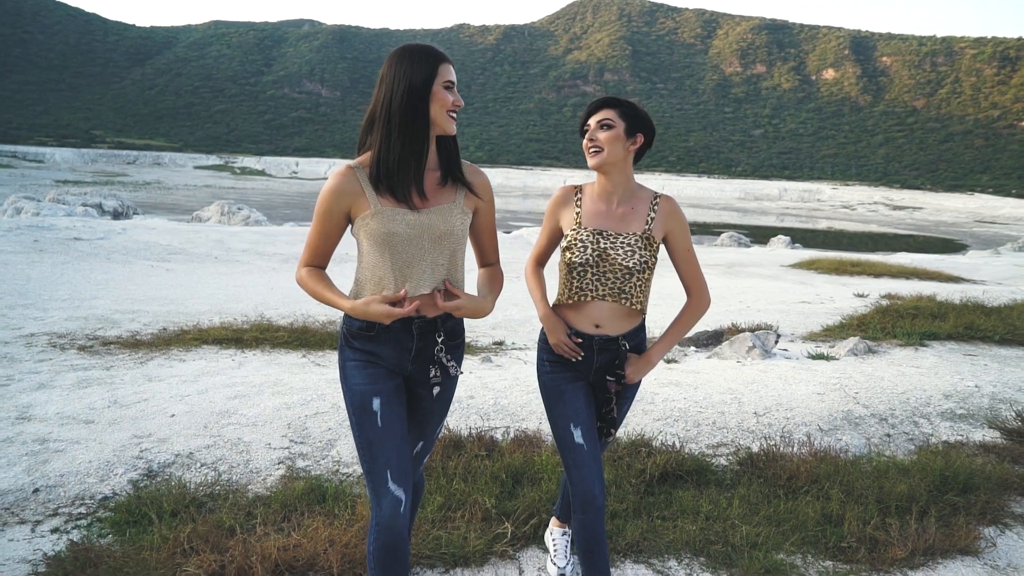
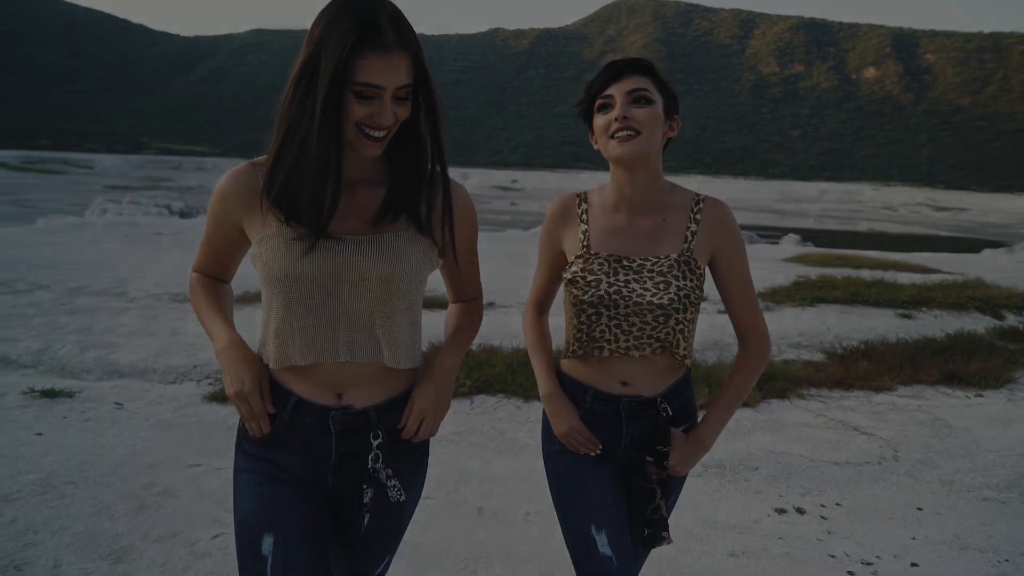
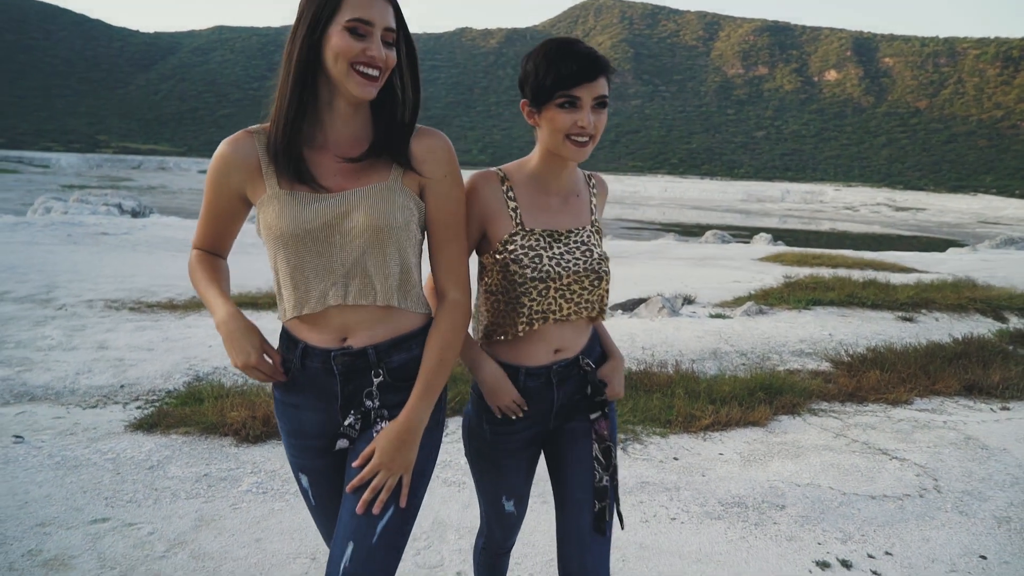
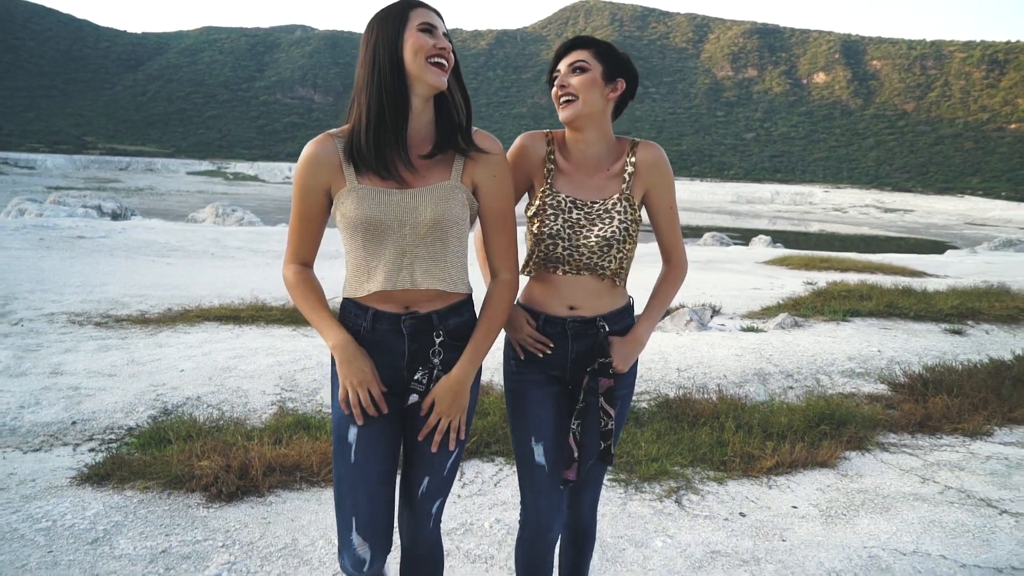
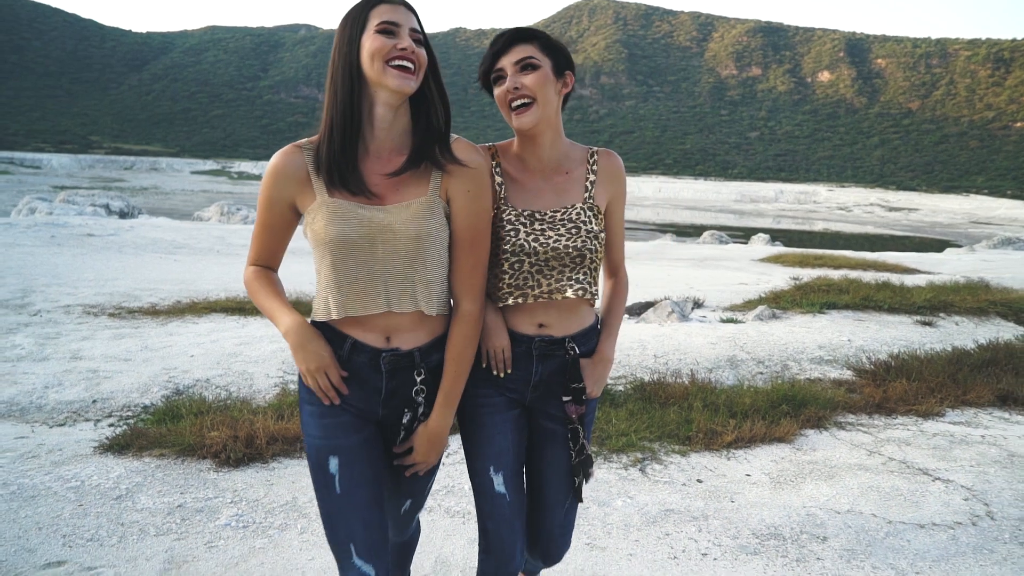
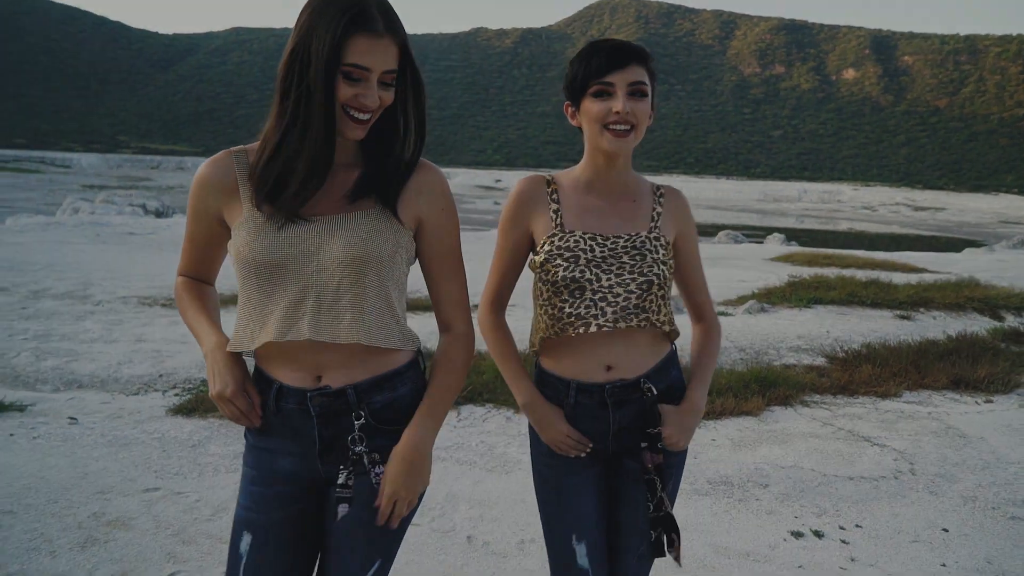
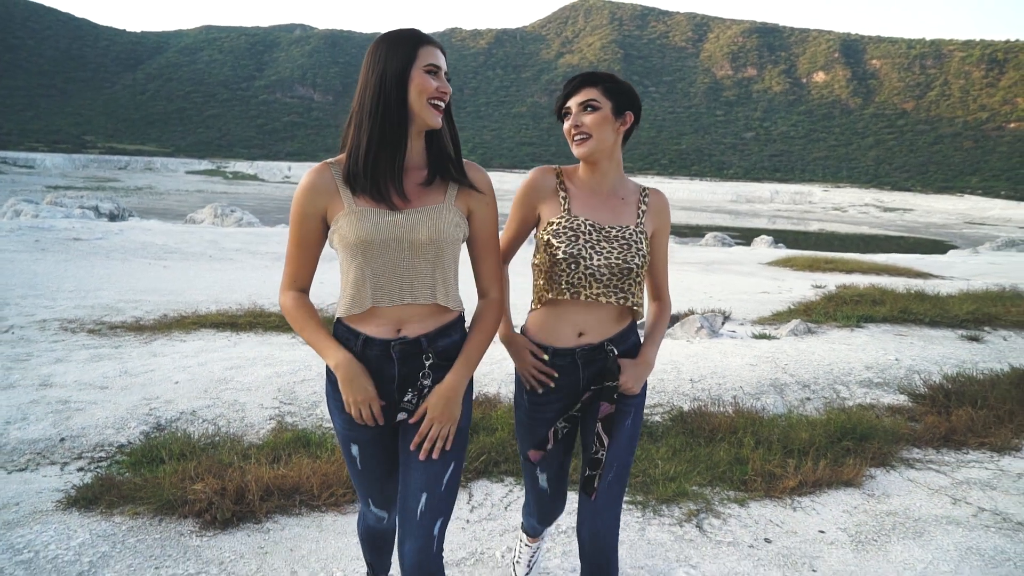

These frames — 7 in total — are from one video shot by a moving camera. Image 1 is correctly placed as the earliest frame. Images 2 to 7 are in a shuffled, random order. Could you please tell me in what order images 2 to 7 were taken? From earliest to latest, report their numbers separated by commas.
7, 4, 5, 3, 6, 2
